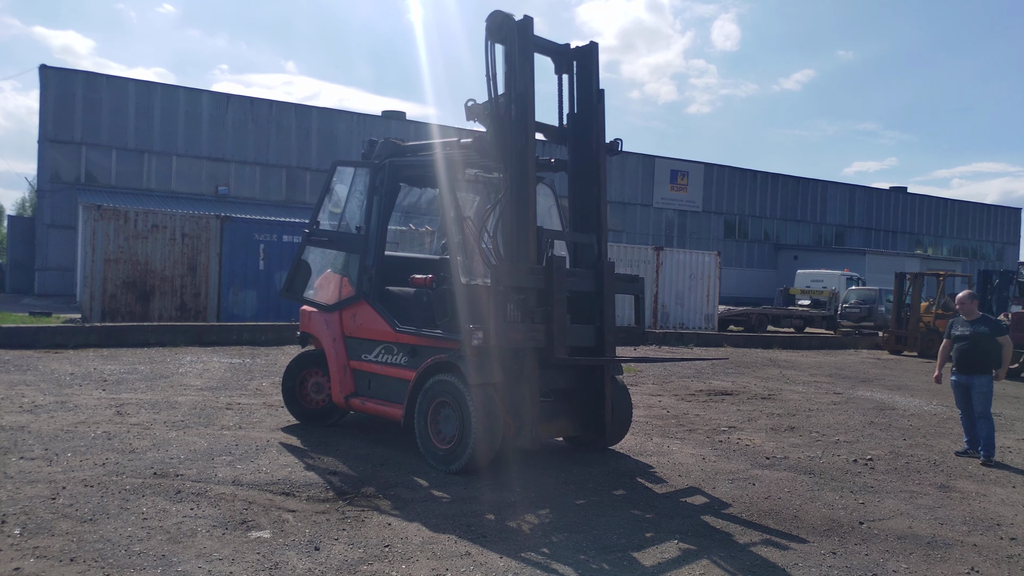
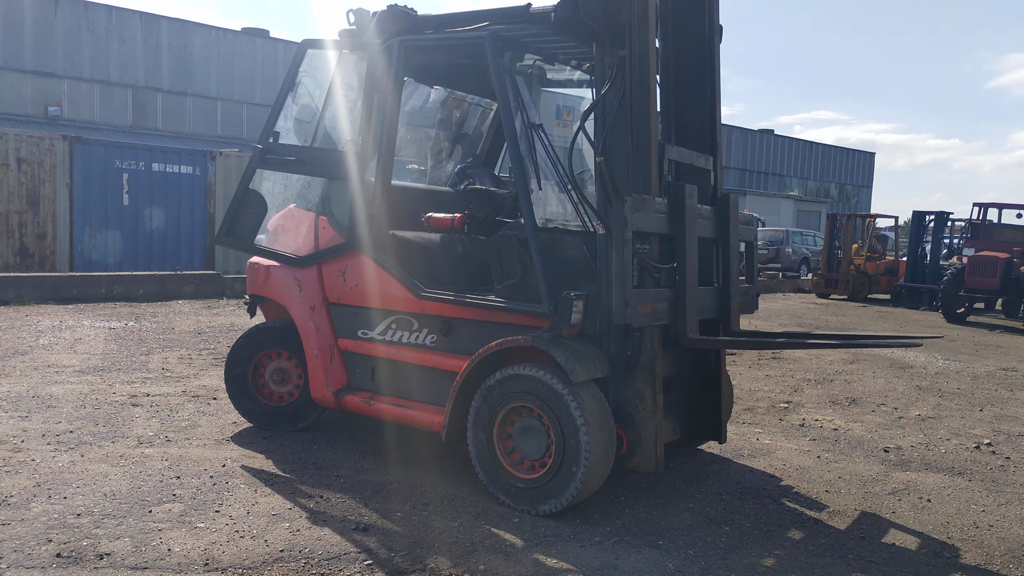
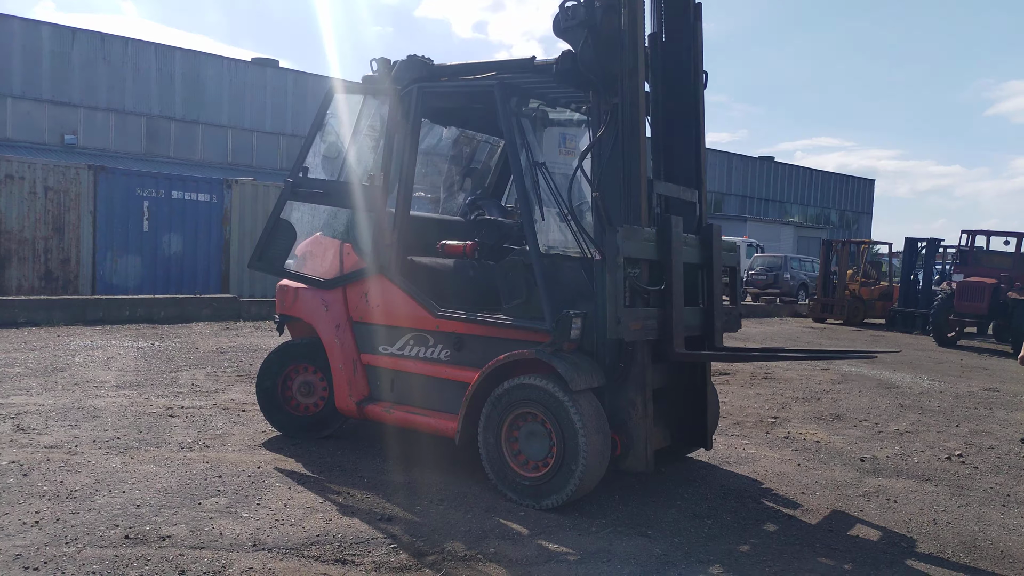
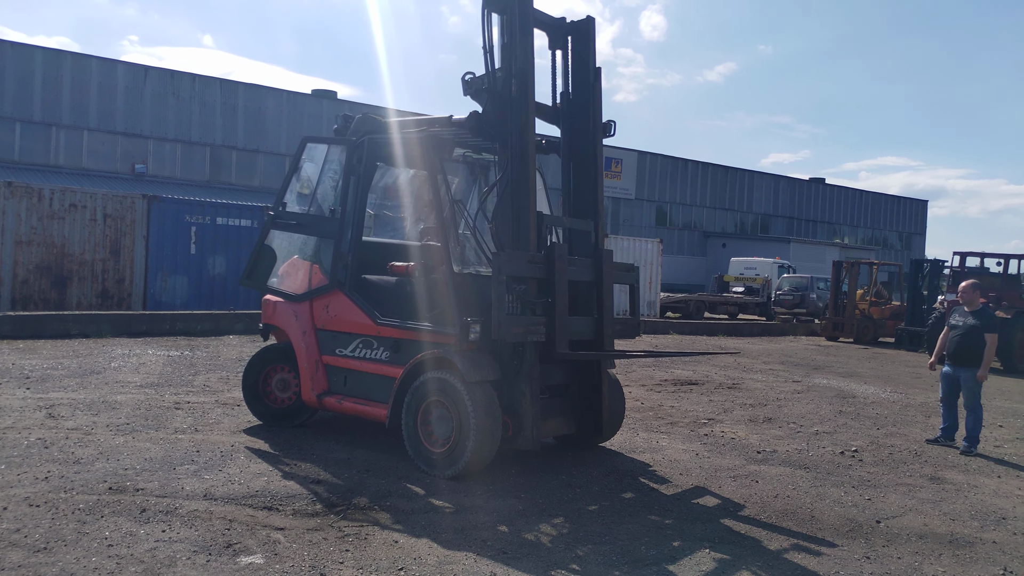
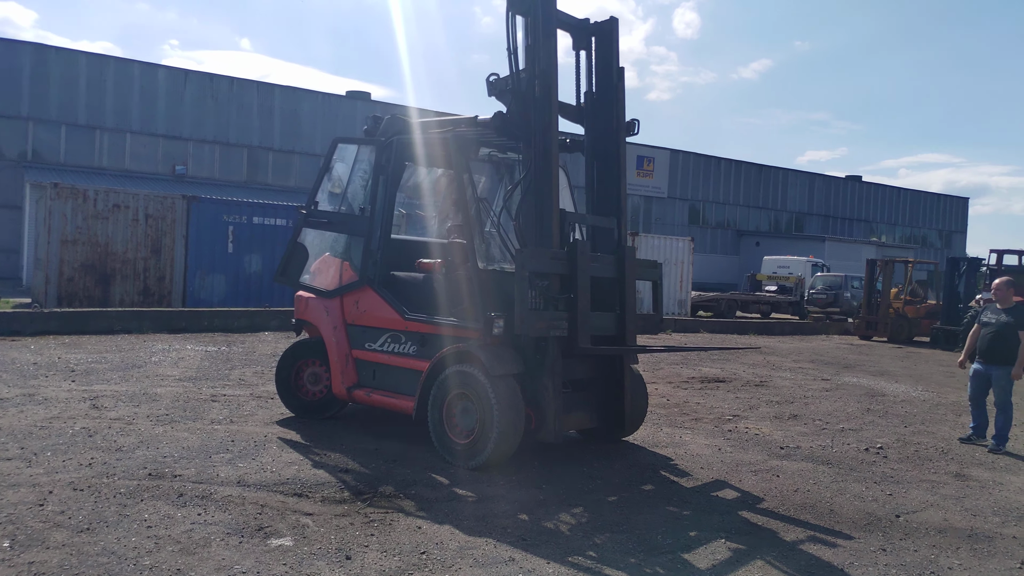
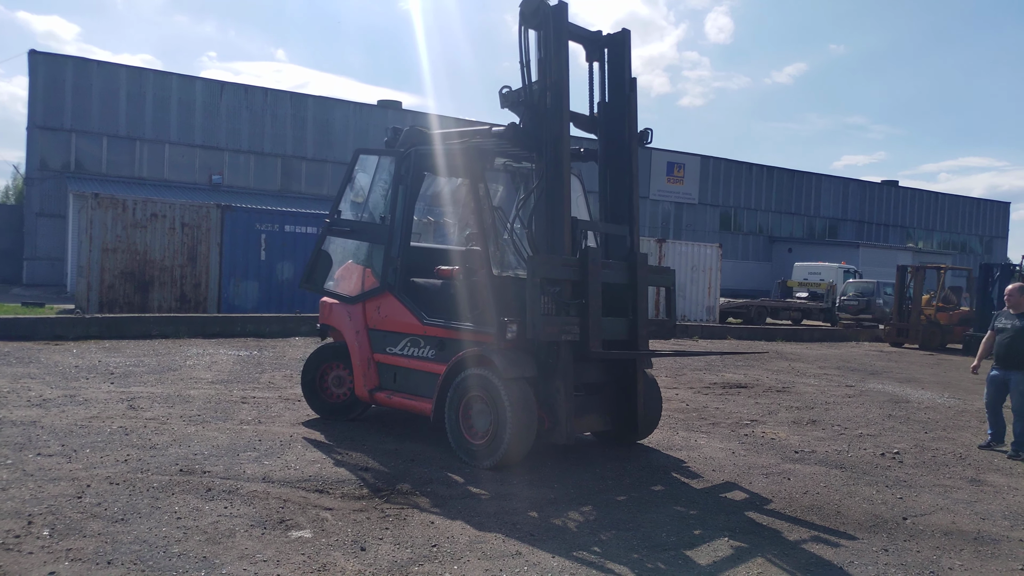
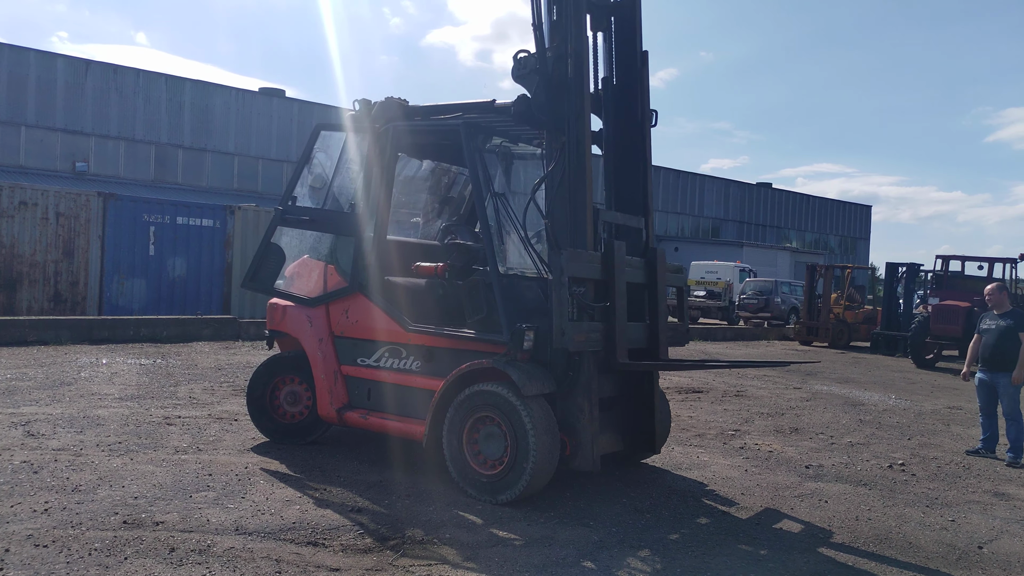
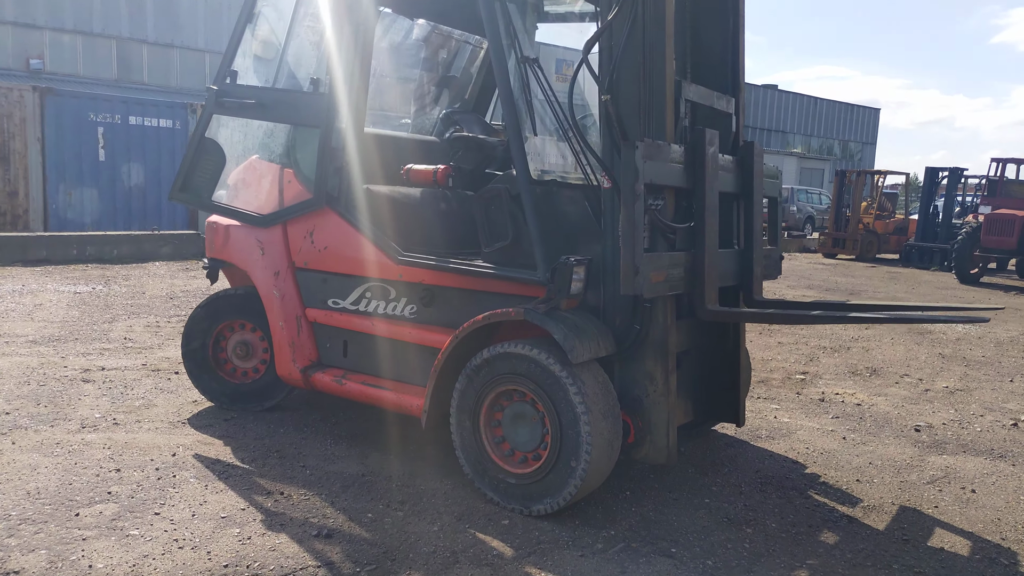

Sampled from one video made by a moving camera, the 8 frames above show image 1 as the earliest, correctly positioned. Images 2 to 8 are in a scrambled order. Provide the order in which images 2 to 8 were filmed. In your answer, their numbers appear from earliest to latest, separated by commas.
6, 5, 4, 7, 3, 2, 8
